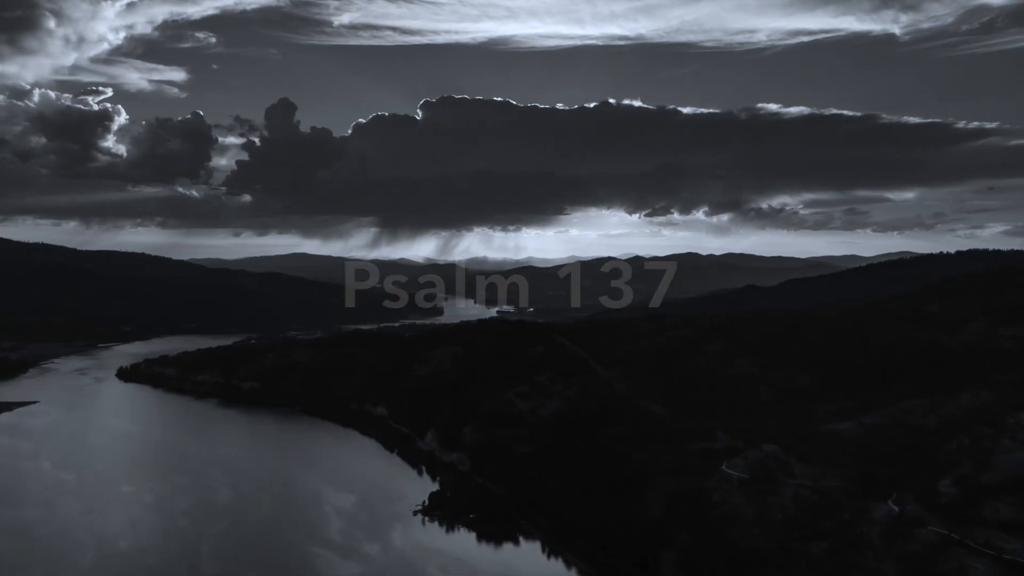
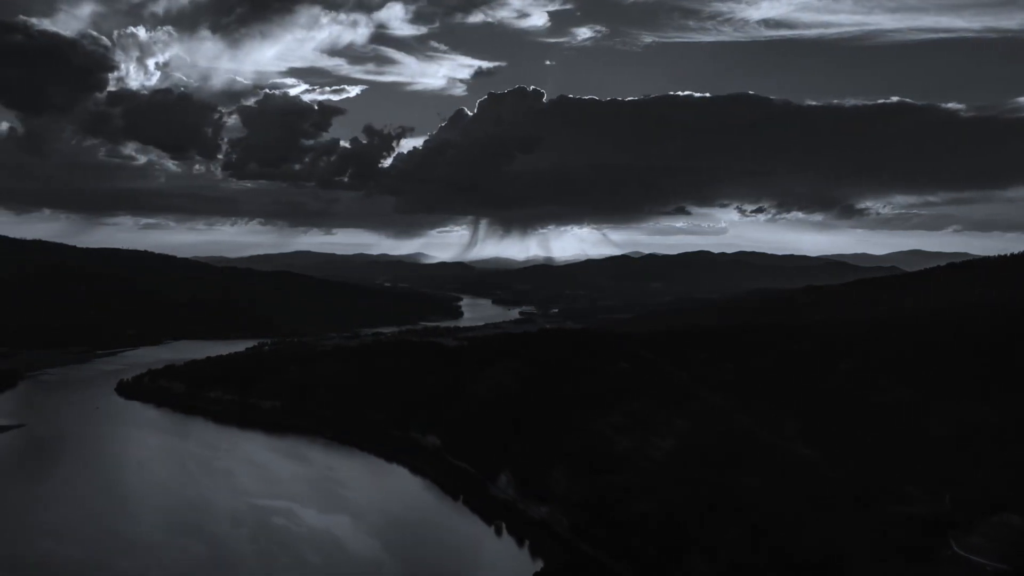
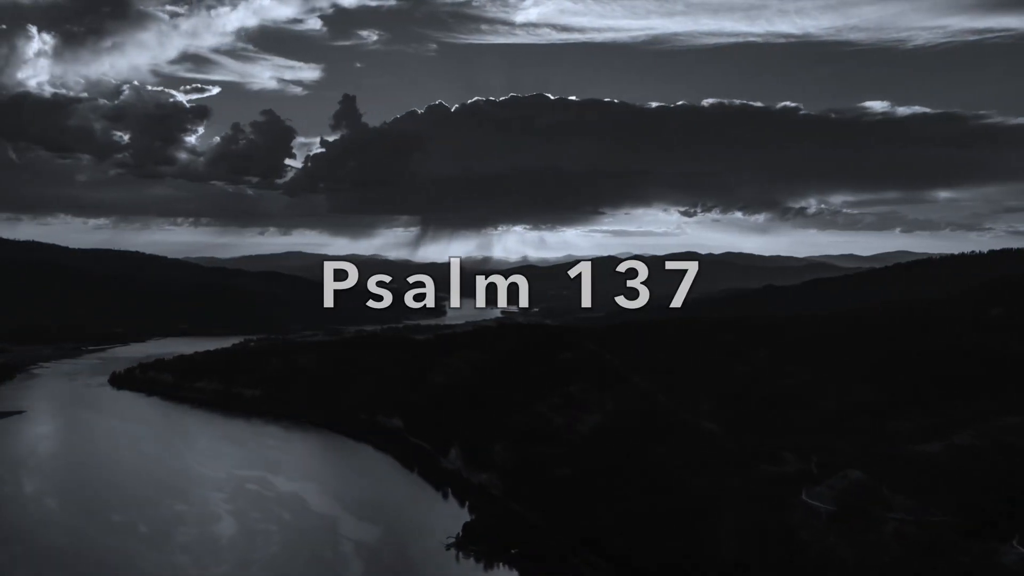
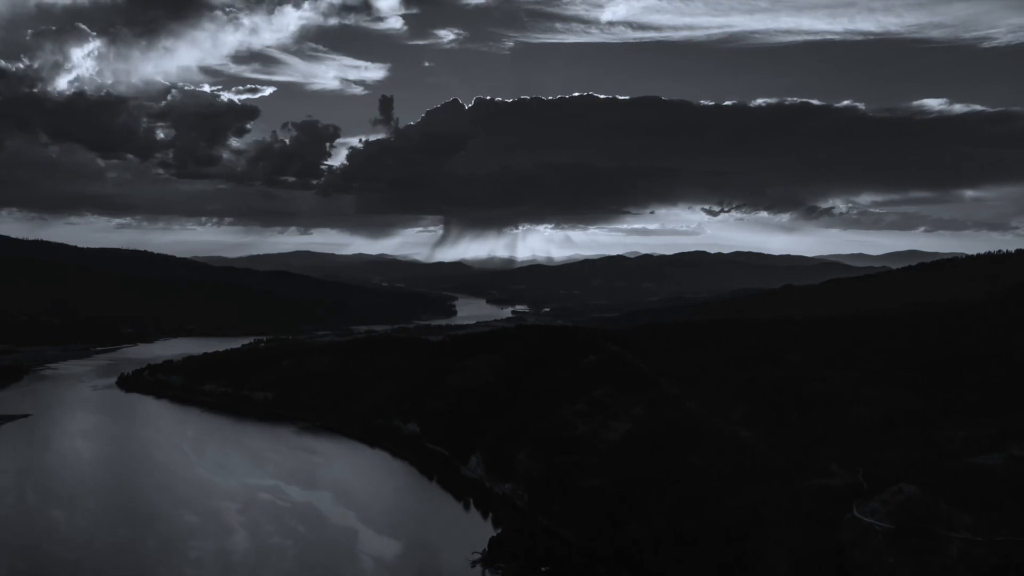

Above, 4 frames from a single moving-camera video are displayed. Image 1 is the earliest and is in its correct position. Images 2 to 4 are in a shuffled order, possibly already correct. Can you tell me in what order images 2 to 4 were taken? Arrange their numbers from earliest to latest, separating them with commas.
3, 4, 2
